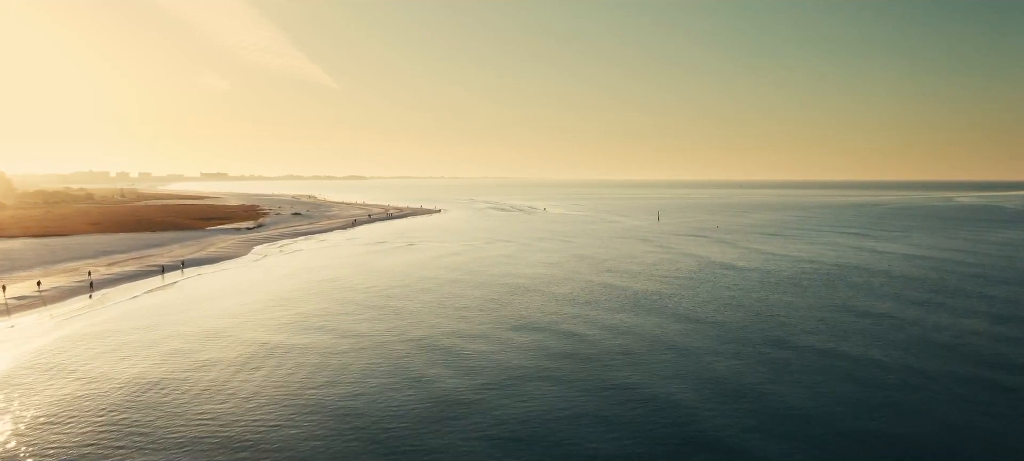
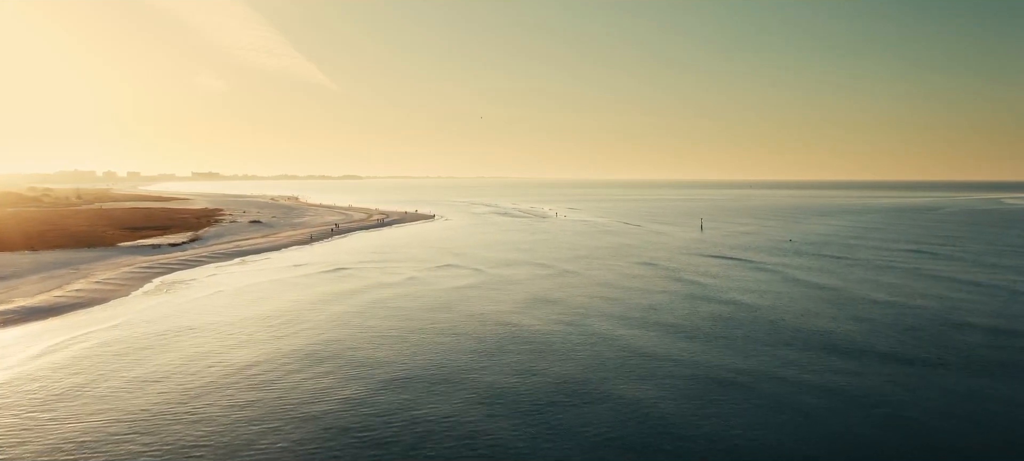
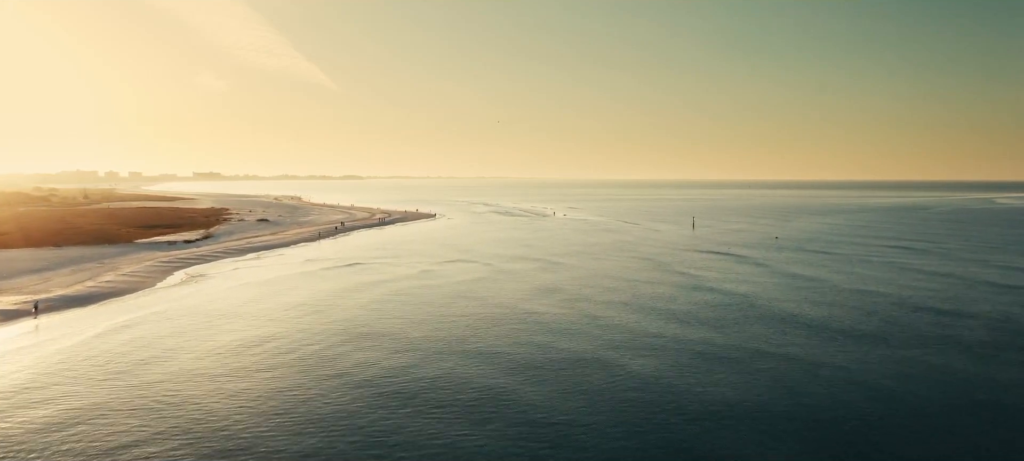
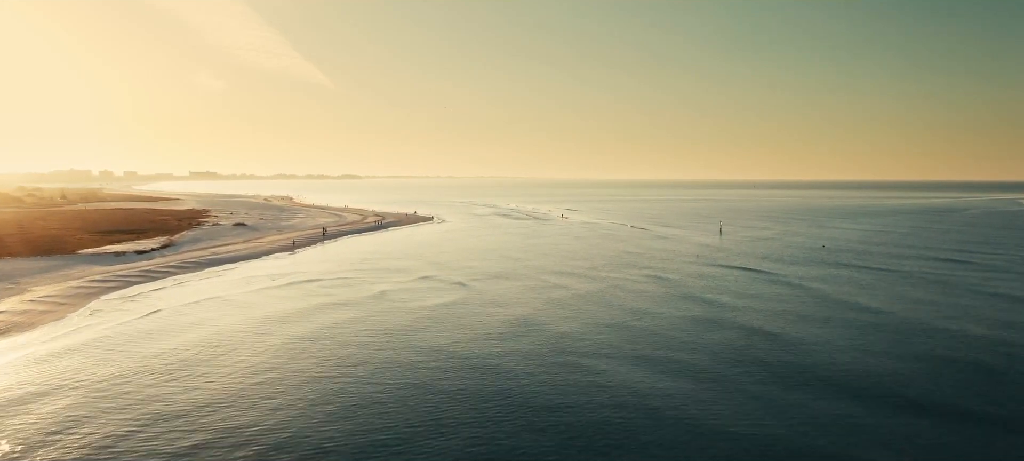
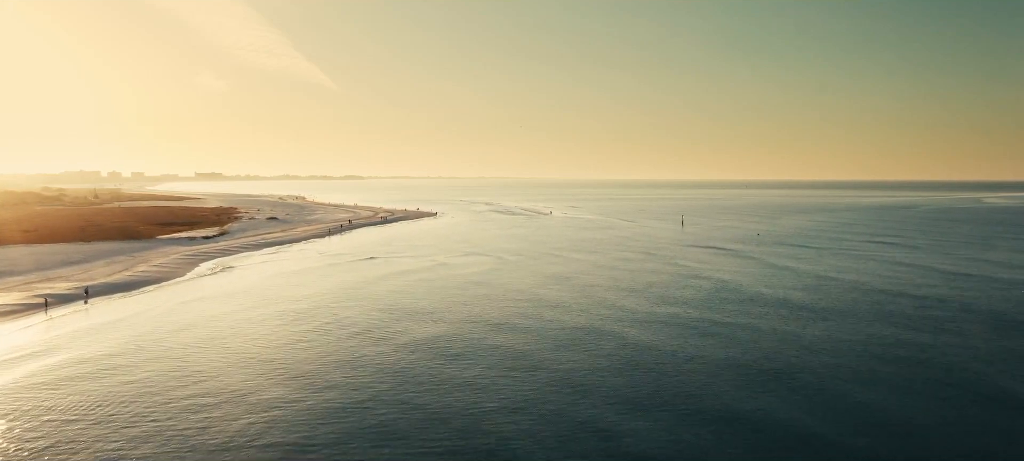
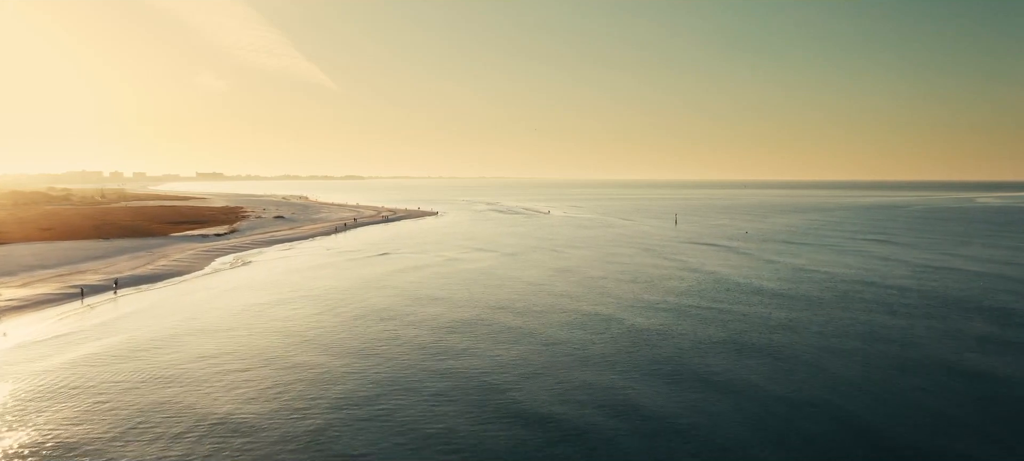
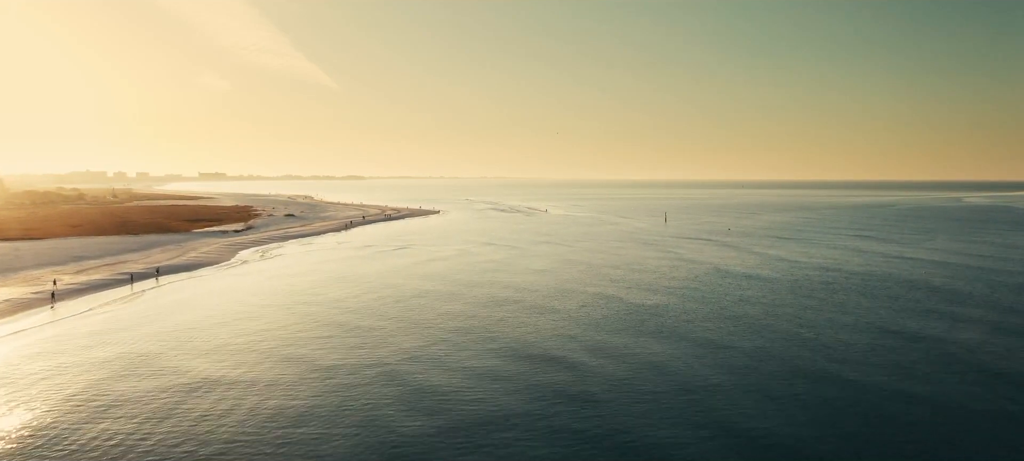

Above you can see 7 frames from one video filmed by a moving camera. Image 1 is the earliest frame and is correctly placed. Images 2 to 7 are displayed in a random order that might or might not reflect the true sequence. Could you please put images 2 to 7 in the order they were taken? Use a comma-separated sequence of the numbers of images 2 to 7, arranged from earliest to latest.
7, 6, 5, 3, 2, 4
